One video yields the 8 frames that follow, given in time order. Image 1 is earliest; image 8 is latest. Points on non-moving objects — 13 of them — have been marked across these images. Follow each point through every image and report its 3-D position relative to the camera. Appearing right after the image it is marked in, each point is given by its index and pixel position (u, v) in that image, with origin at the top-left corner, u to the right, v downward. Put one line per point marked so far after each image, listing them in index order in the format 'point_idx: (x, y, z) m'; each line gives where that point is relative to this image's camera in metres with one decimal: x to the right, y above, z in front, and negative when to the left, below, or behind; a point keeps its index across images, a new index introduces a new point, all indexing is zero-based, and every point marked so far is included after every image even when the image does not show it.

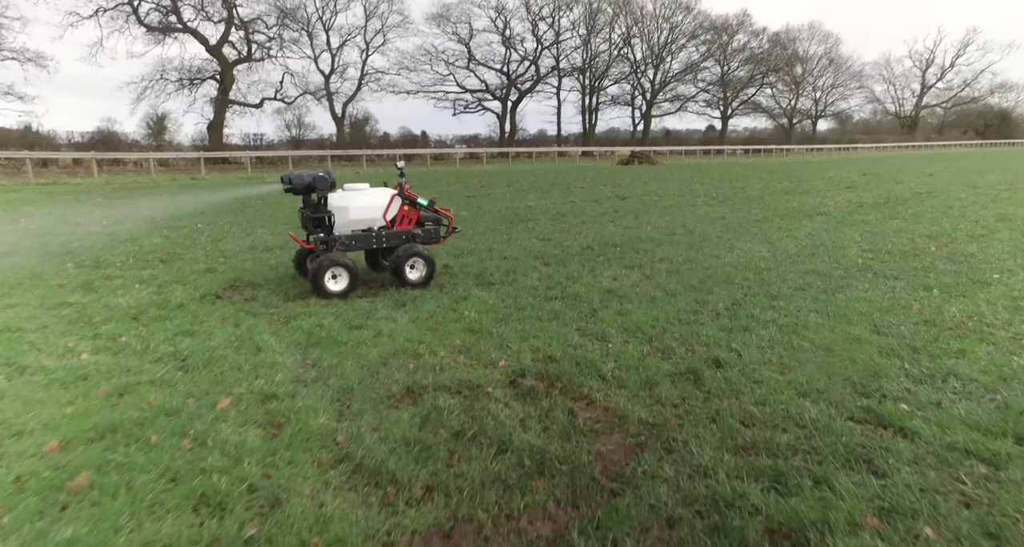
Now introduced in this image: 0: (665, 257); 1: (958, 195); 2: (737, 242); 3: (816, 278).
0: (+2.6, +0.2, +8.5) m
1: (+12.9, +2.3, +15.3) m
2: (+4.2, +0.4, +9.4) m
3: (+4.0, -0.1, +6.9) m
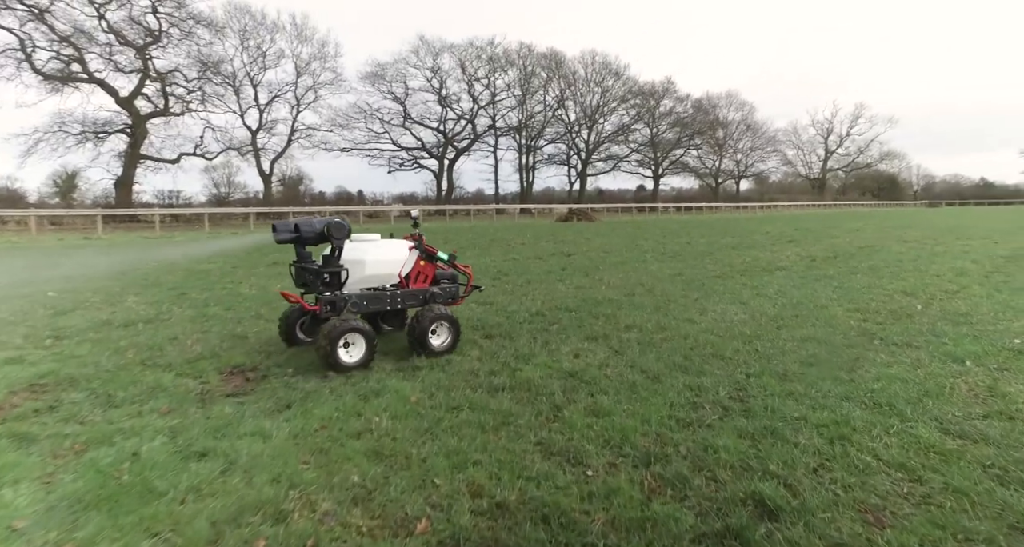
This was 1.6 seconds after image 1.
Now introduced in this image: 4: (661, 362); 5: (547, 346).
0: (+1.7, -0.7, +7.1) m
1: (+11.2, +0.7, +15.3) m
2: (+3.2, -0.6, +8.2) m
3: (+3.3, -0.8, +5.7) m
4: (+1.5, -1.0, +5.3) m
5: (+0.4, -0.9, +6.1) m
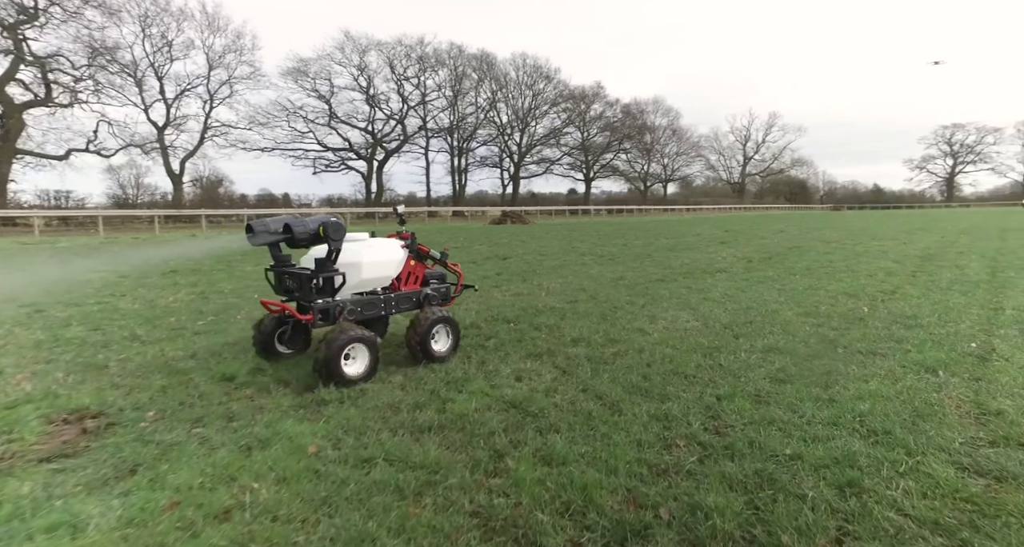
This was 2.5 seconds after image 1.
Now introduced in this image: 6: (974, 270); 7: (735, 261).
0: (+0.9, -0.8, +6.4) m
1: (+9.2, +0.7, +15.7) m
2: (+2.2, -0.7, +7.7) m
3: (+2.7, -0.9, +5.1) m
4: (+0.9, -1.0, +4.5) m
5: (-0.3, -1.0, +5.3) m
6: (+9.7, 0.0, +10.9) m
7: (+5.5, +0.3, +12.9) m
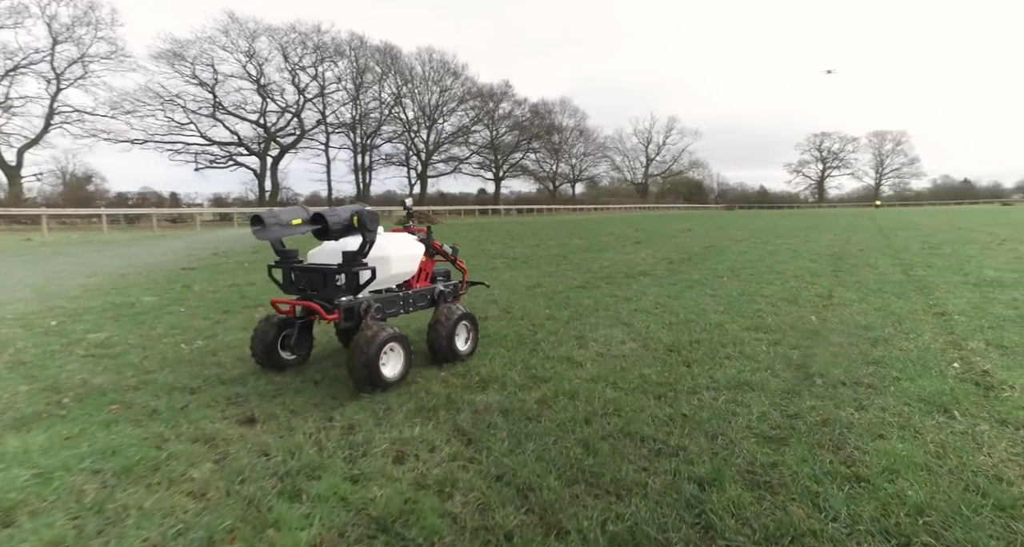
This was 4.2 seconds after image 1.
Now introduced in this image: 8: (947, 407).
0: (-0.1, -1.0, +4.8) m
1: (+6.5, +0.7, +15.4) m
2: (+0.9, -0.8, +6.3) m
3: (+1.8, -1.0, +3.9) m
4: (+0.2, -1.2, +3.0) m
5: (-1.1, -1.1, +3.5) m
6: (+7.7, +0.1, +10.7) m
7: (+3.3, +0.2, +12.1) m
8: (+3.1, -0.9, +3.7) m
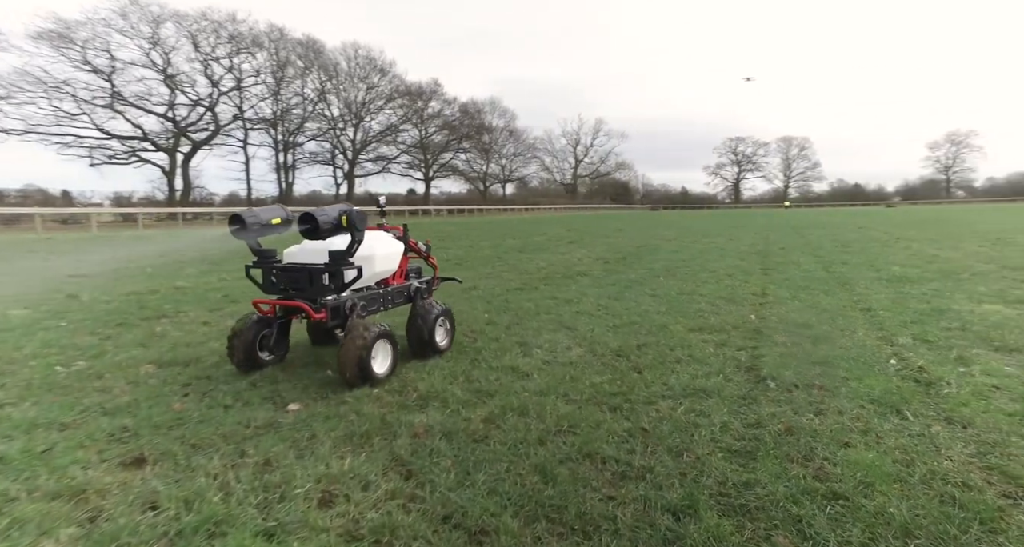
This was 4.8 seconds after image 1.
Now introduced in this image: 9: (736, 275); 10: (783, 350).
0: (-0.6, -1.0, +4.4) m
1: (+4.5, +0.8, +15.7) m
2: (+0.2, -0.8, +6.0) m
3: (+1.5, -1.0, +3.7) m
4: (0.0, -1.2, +2.6) m
5: (-1.4, -1.2, +2.9) m
6: (+6.4, +0.1, +11.3) m
7: (+1.8, +0.2, +12.0) m
8: (+2.7, -0.9, +3.6) m
9: (+4.3, 0.0, +10.2) m
10: (+2.8, -0.8, +5.3) m
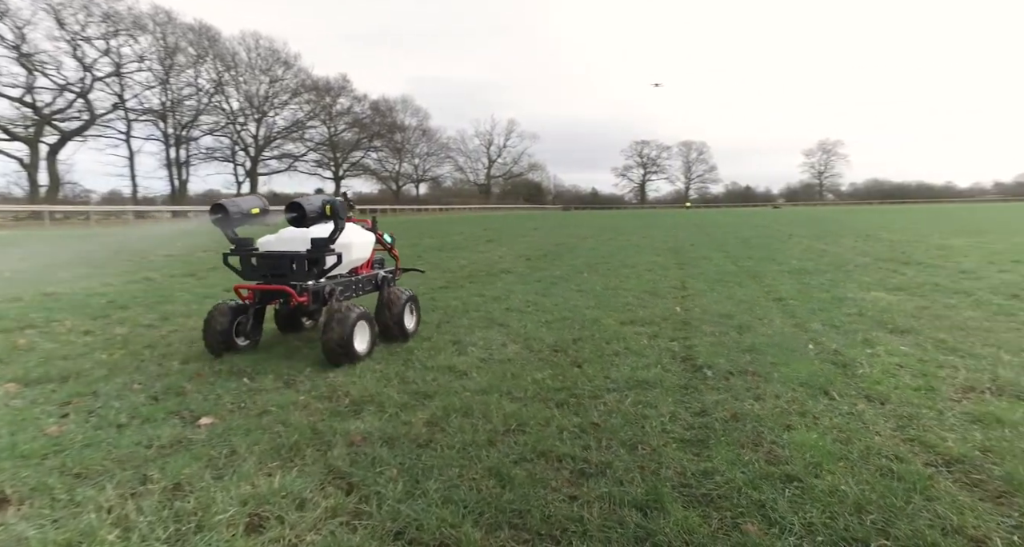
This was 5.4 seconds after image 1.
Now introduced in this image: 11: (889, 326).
0: (-1.1, -1.0, +4.0) m
1: (+2.2, +0.9, +16.0) m
2: (-0.5, -0.8, +5.8) m
3: (+1.1, -0.9, +3.7) m
4: (-0.2, -1.1, +2.4) m
5: (-1.6, -1.2, +2.5) m
6: (+4.8, +0.3, +12.0) m
7: (+0.1, +0.3, +12.0) m
8: (+2.3, -0.9, +3.8) m
9: (+2.9, +0.1, +10.6) m
10: (+2.1, -0.7, +5.5) m
11: (+4.4, -0.6, +6.1) m
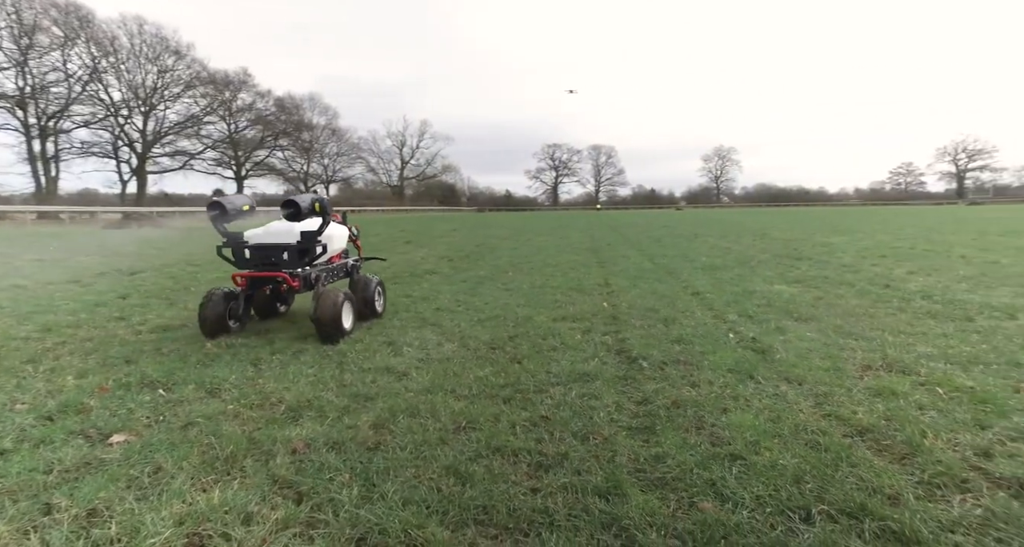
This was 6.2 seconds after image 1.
0: (-1.5, -0.9, +3.8) m
1: (-0.1, +0.9, +16.2) m
2: (-1.2, -0.8, +5.6) m
3: (+0.7, -0.9, +3.8) m
4: (-0.4, -1.1, +2.3) m
5: (-1.8, -1.2, +2.2) m
6: (+3.0, +0.3, +12.5) m
7: (-1.5, +0.3, +11.8) m
8: (+1.9, -0.8, +4.1) m
9: (+1.4, +0.1, +10.9) m
10: (+1.4, -0.6, +5.7) m
11: (+3.6, -0.5, +6.7) m
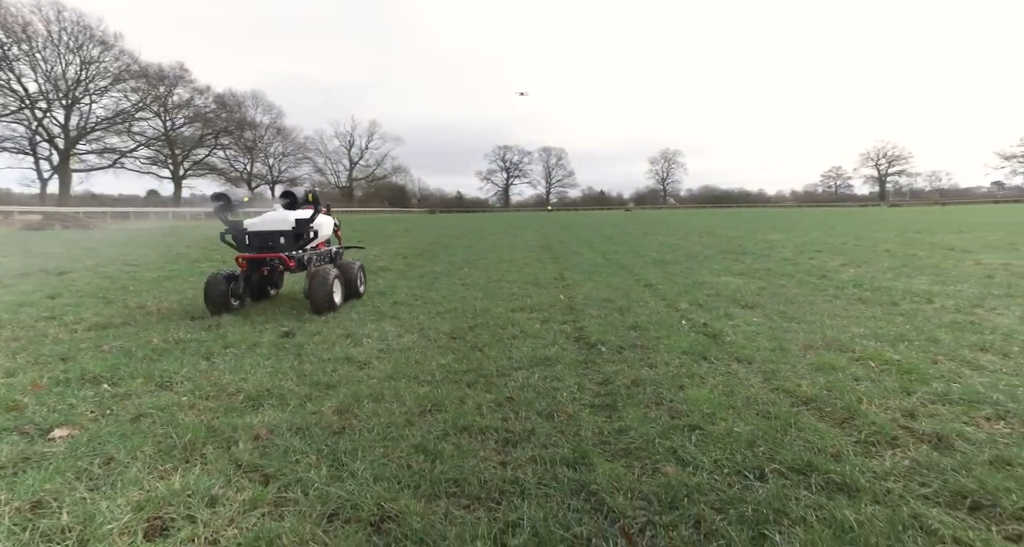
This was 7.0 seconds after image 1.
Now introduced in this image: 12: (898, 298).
0: (-1.7, -0.8, +3.7) m
1: (-1.5, +1.0, +16.2) m
2: (-1.6, -0.7, +5.6) m
3: (+0.4, -0.7, +3.9) m
4: (-0.5, -1.0, +2.3) m
5: (-1.9, -1.0, +2.1) m
6: (+2.0, +0.5, +12.8) m
7: (-2.5, +0.3, +11.7) m
8: (+1.6, -0.7, +4.3) m
9: (+0.5, +0.2, +11.0) m
10: (+1.0, -0.5, +5.9) m
11: (+3.1, -0.4, +7.0) m
12: (+5.6, -0.4, +7.5) m
